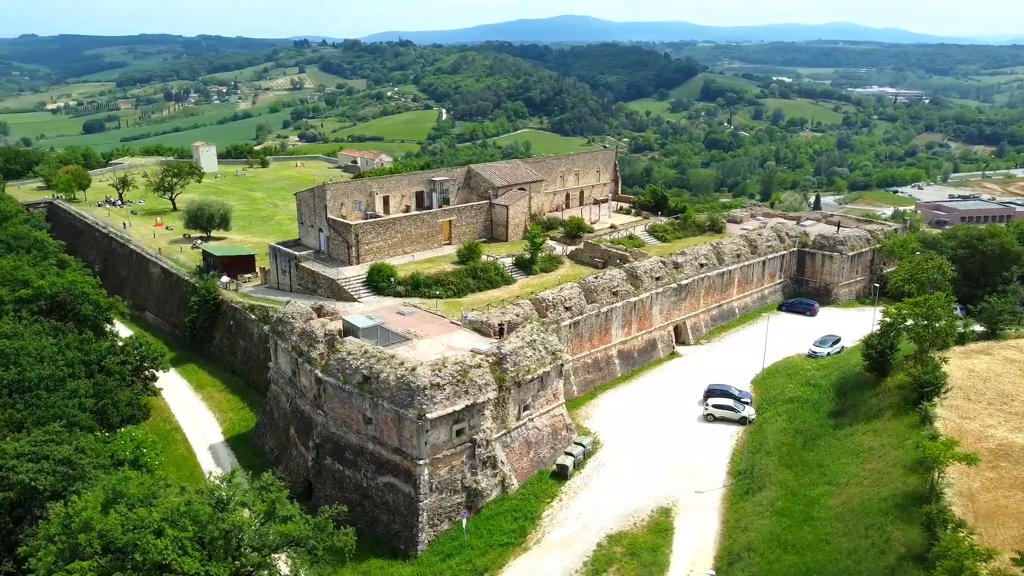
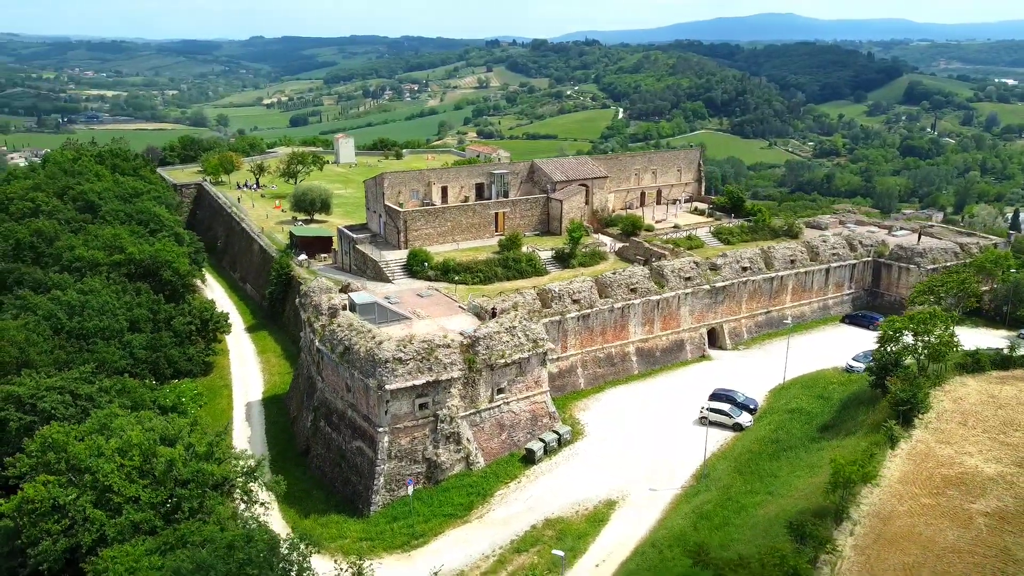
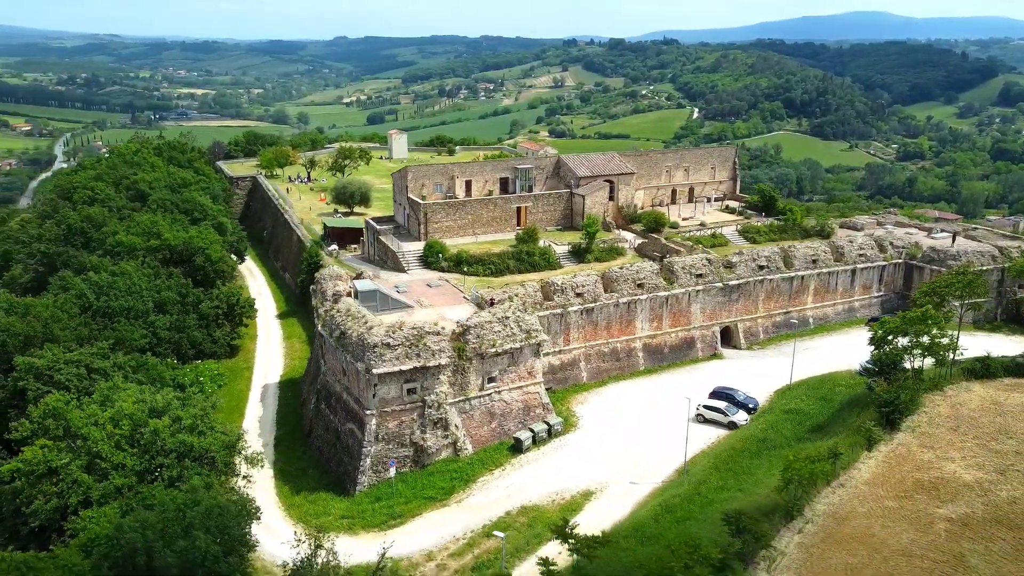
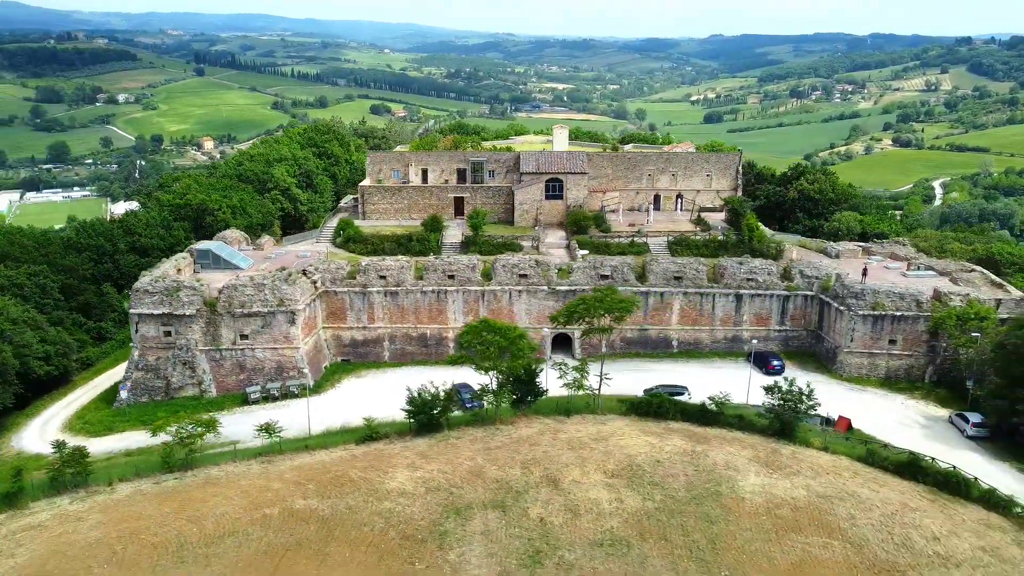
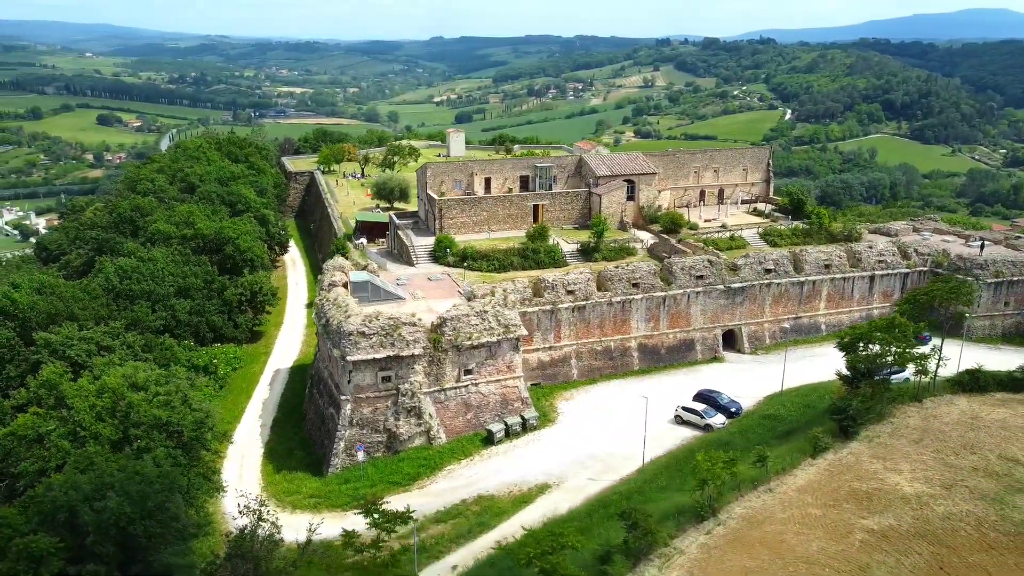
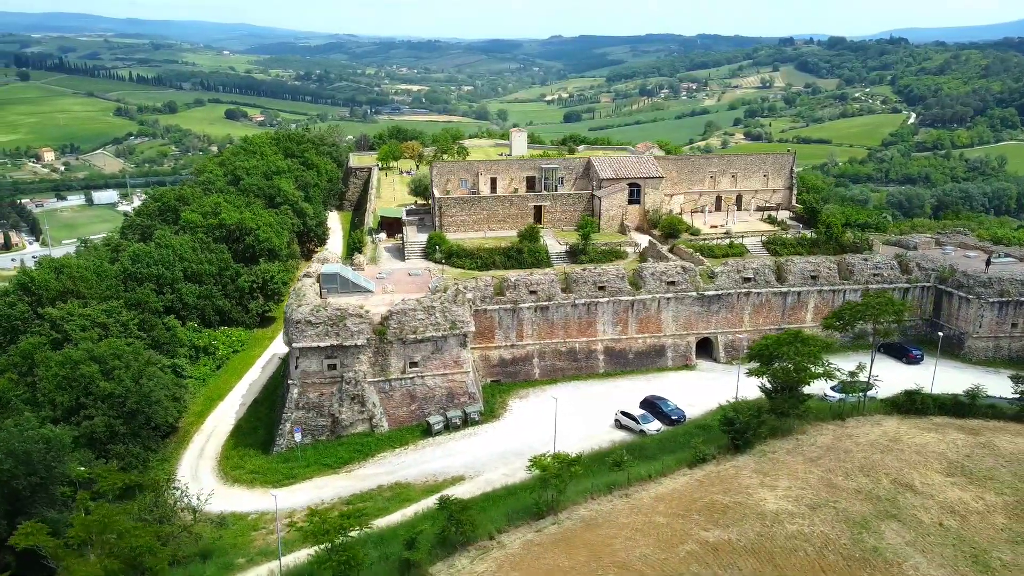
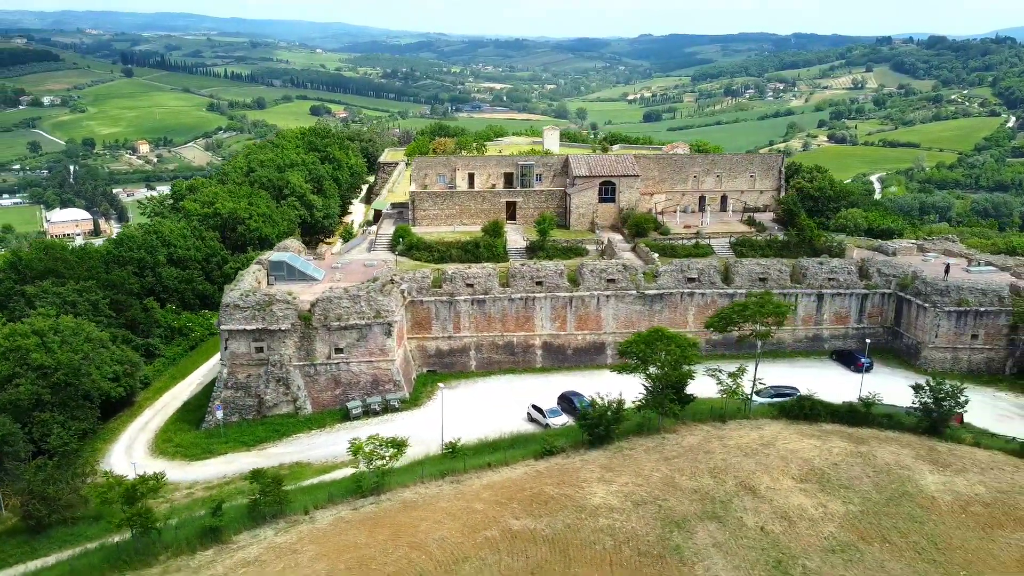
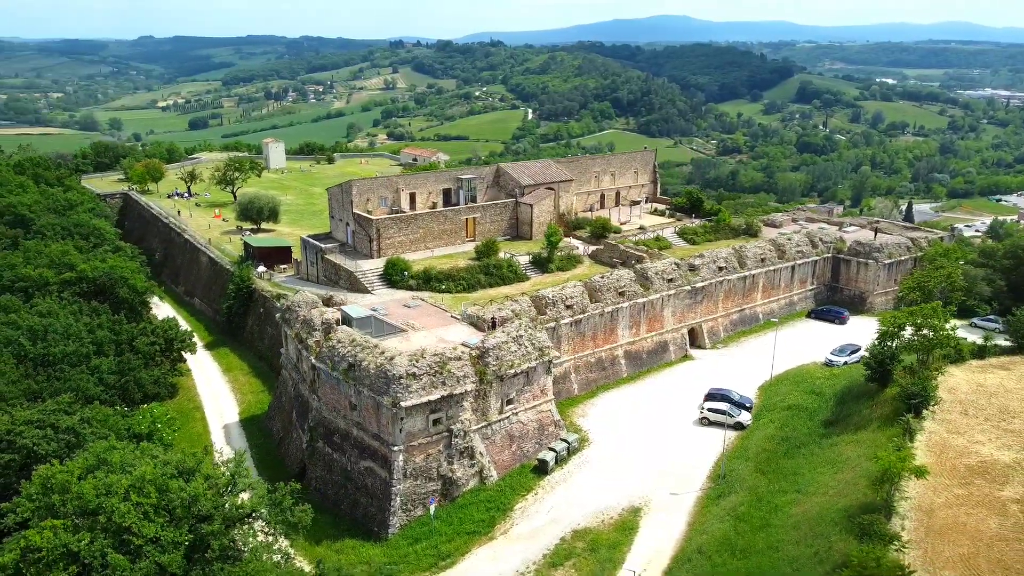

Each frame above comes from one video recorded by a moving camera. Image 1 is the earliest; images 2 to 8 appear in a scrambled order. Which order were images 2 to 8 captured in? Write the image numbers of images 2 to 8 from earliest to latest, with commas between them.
8, 2, 3, 5, 6, 7, 4
